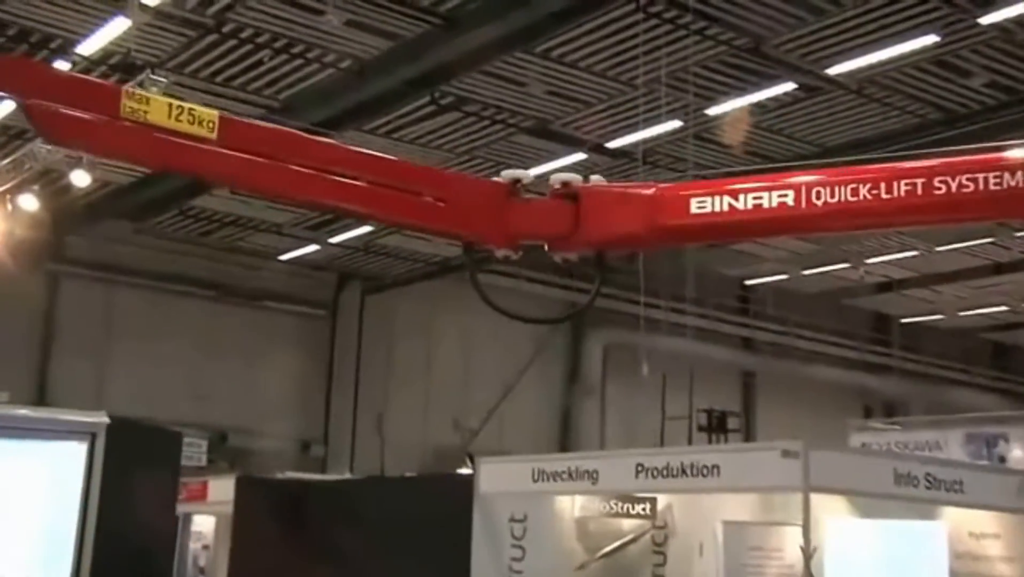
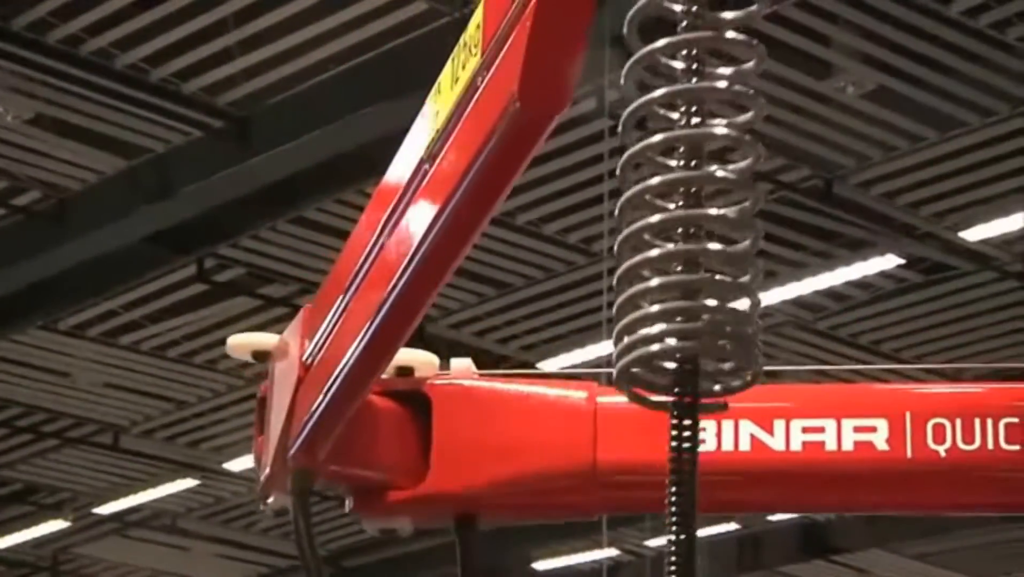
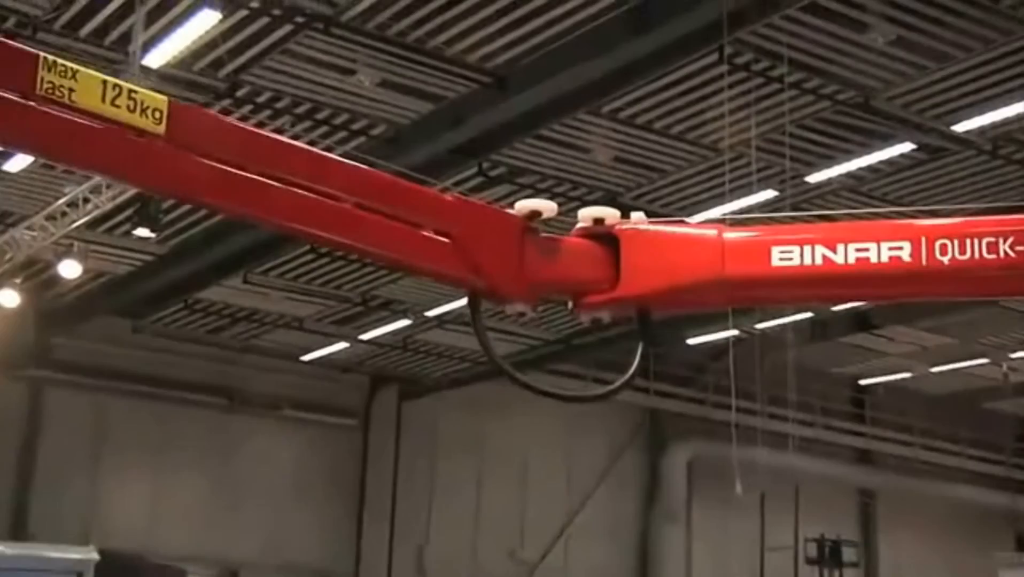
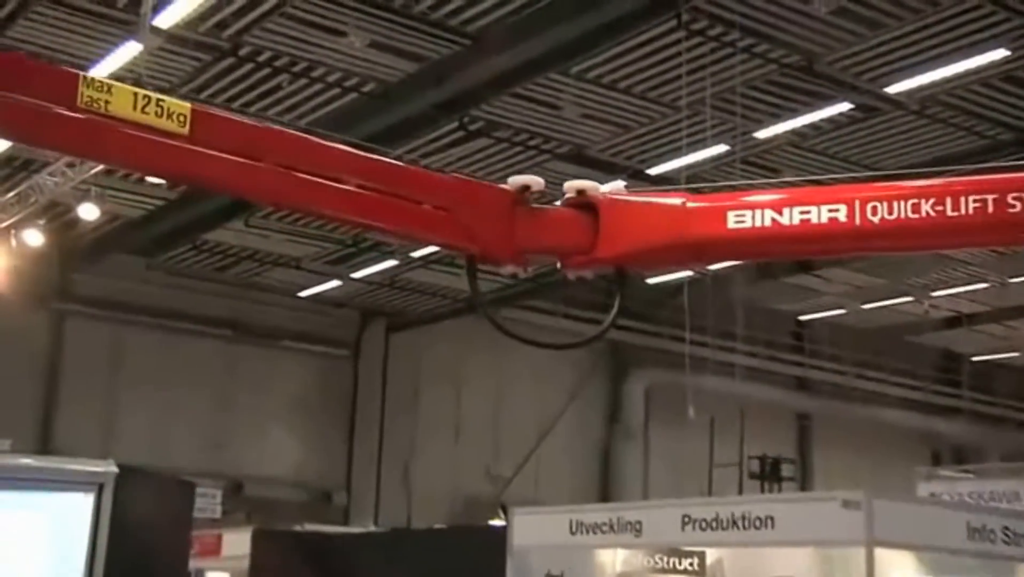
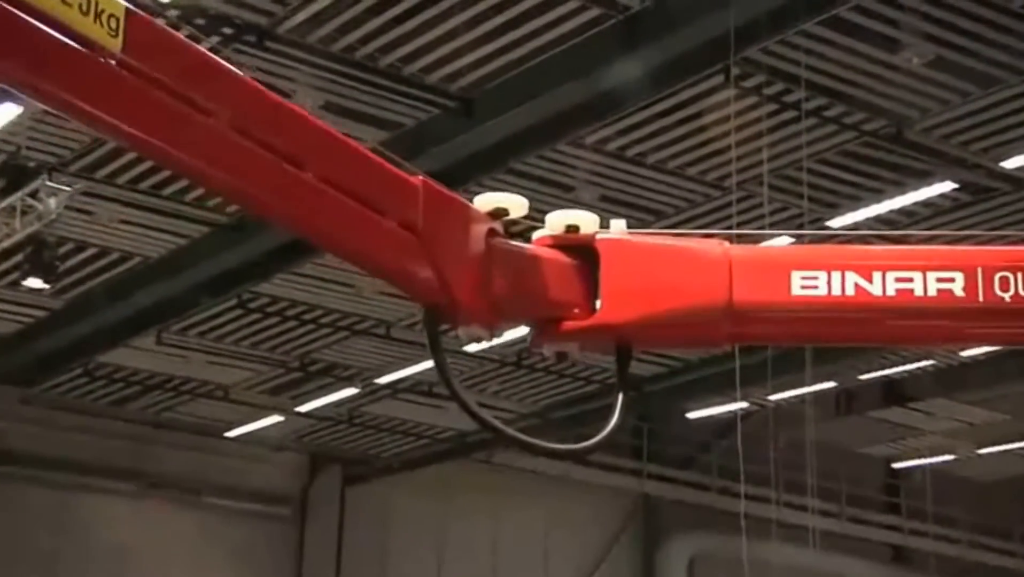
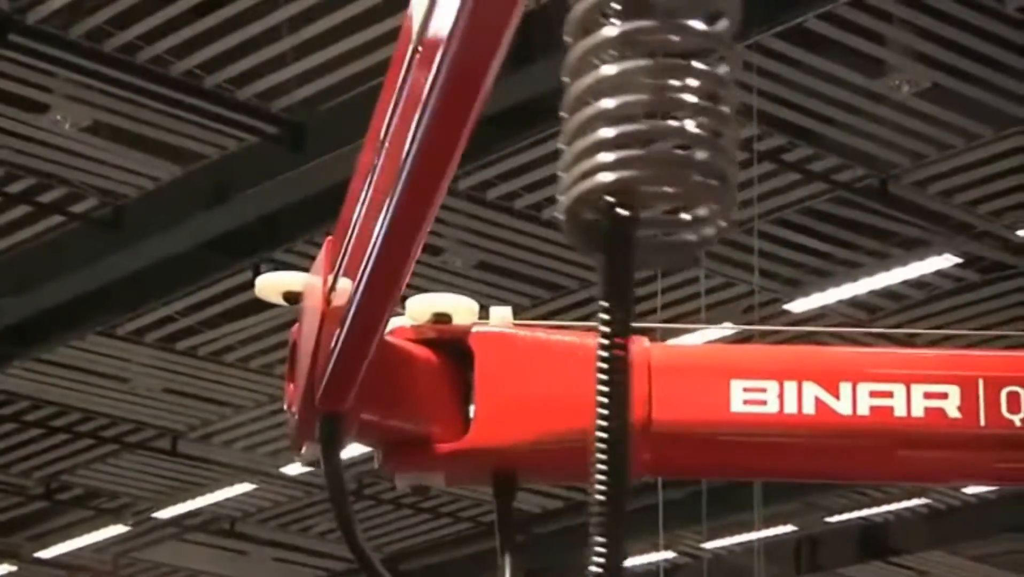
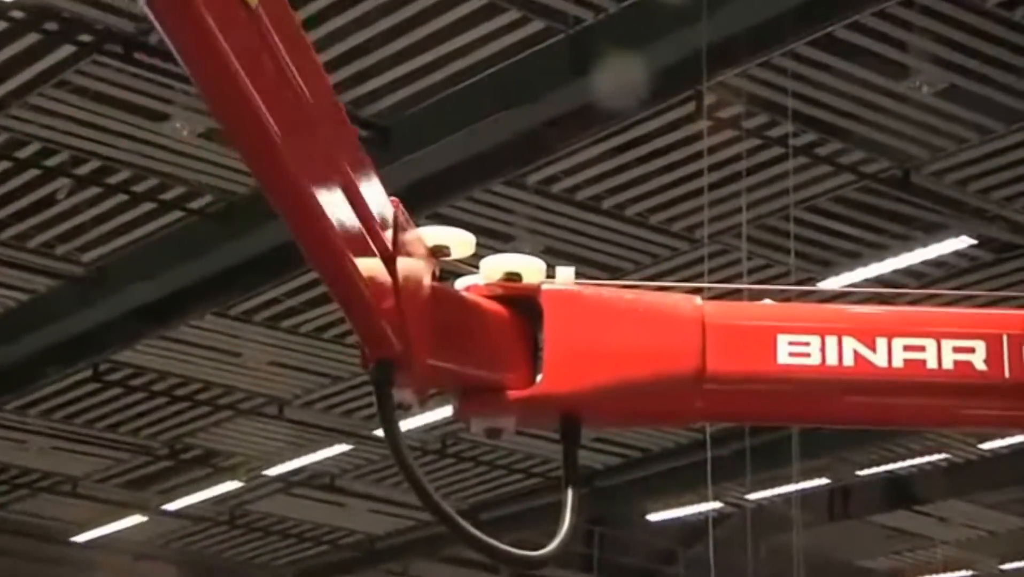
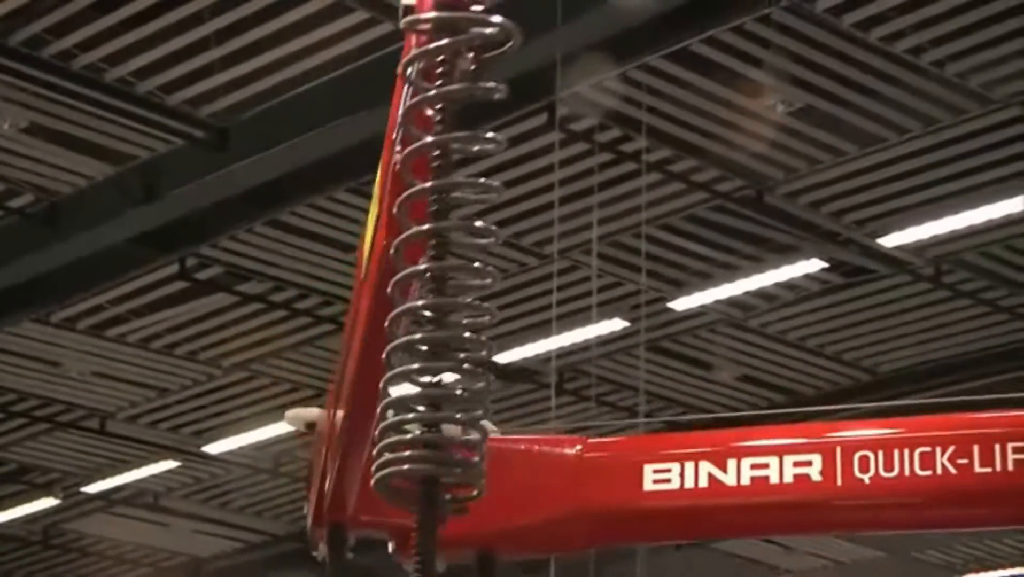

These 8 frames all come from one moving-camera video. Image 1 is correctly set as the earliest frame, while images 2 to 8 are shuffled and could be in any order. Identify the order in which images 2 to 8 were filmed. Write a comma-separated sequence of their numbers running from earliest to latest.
4, 3, 5, 7, 6, 2, 8
